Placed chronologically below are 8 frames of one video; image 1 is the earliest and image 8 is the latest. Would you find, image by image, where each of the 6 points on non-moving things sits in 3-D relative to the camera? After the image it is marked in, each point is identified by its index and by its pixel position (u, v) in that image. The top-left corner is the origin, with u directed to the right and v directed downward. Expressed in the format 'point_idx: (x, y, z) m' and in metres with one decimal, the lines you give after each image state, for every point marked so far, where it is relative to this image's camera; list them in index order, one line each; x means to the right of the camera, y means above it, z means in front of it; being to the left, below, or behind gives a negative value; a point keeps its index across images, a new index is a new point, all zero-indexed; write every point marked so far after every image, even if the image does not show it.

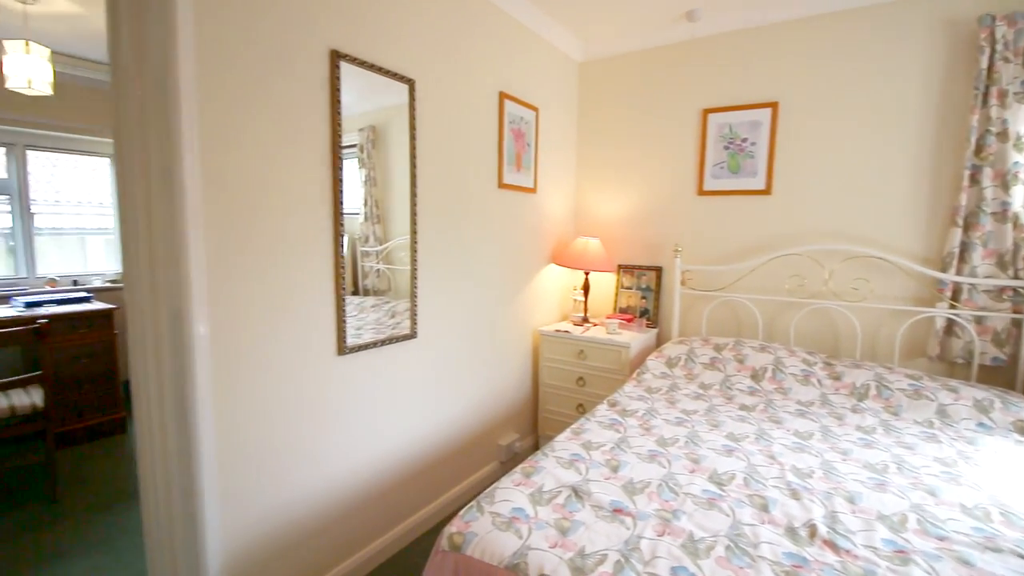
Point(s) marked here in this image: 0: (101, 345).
0: (-2.4, -0.3, +2.9) m
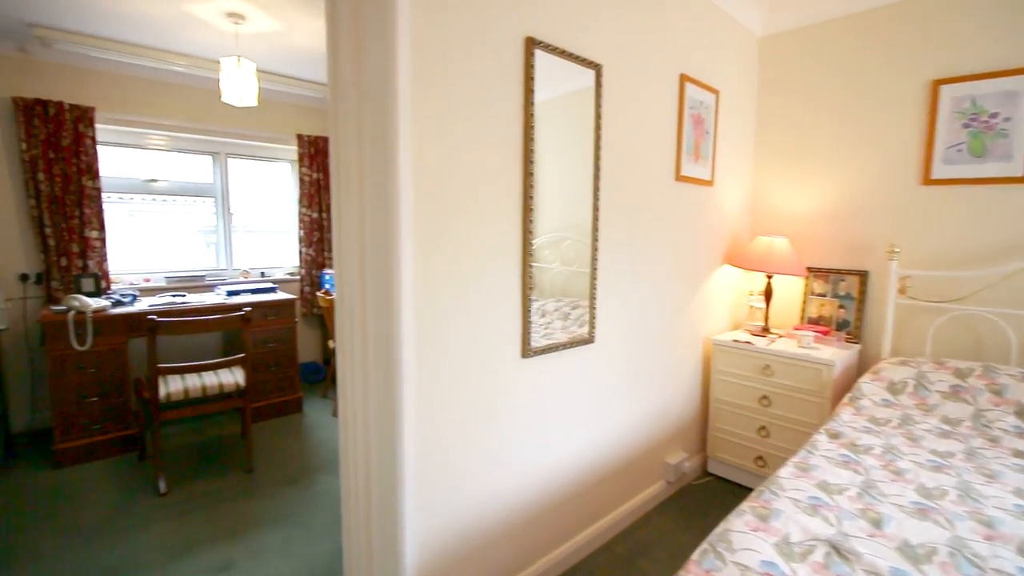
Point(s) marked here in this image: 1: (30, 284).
0: (-1.4, -0.3, +3.1) m
1: (-2.8, 0.0, +2.9) m
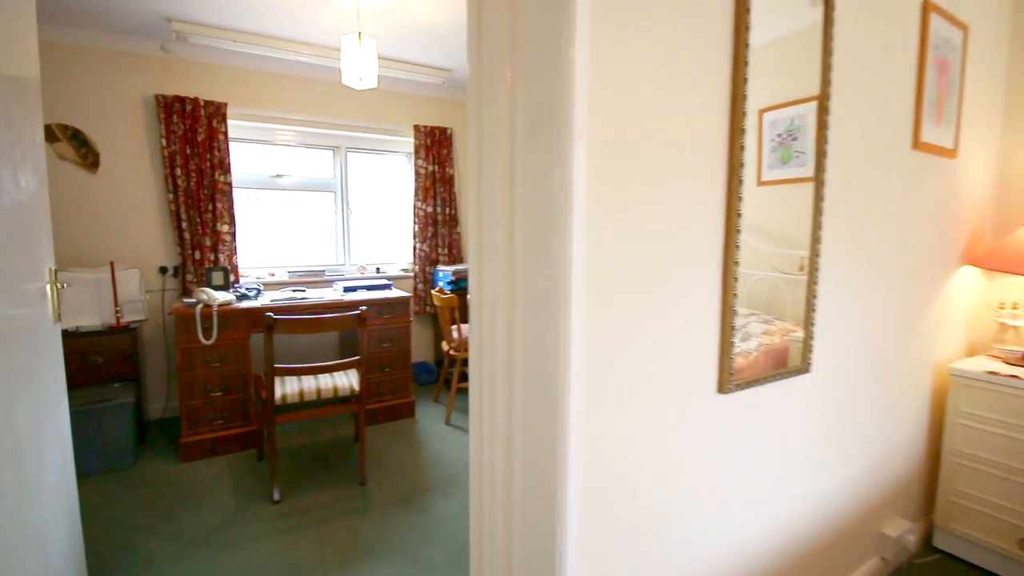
0: (-0.7, -0.3, +2.9) m
1: (-2.1, +0.1, +3.0) m
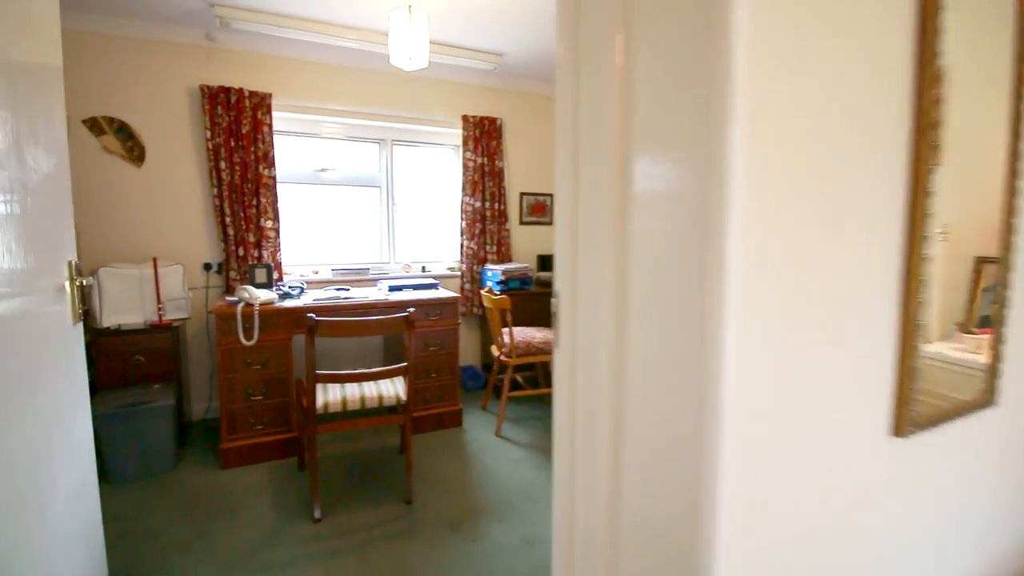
0: (-0.4, -0.3, +2.7) m
1: (-1.7, +0.1, +2.9) m
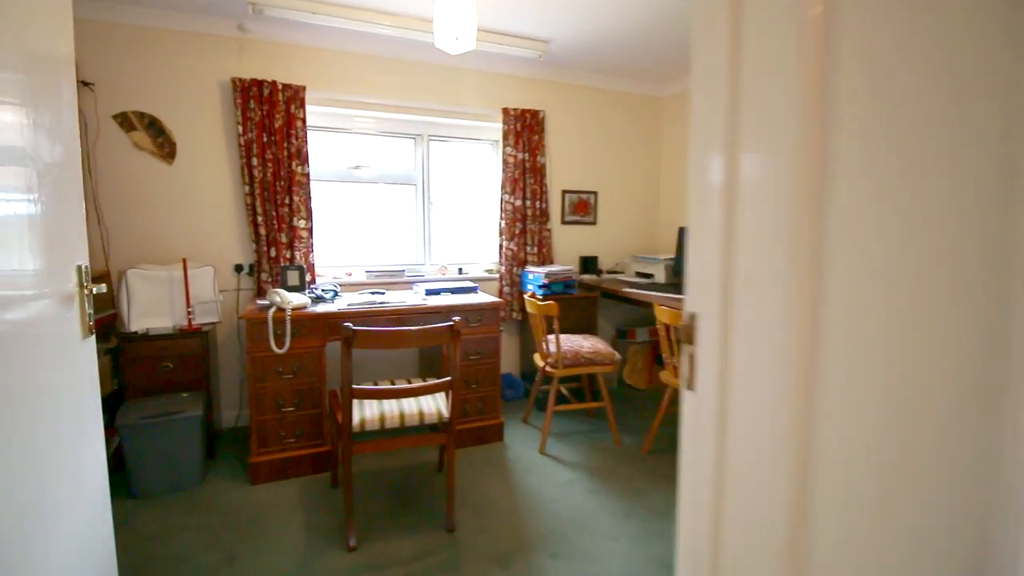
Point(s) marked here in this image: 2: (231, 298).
0: (-0.1, -0.3, +2.5) m
1: (-1.5, +0.1, +2.7) m
2: (-1.6, -0.1, +2.7) m
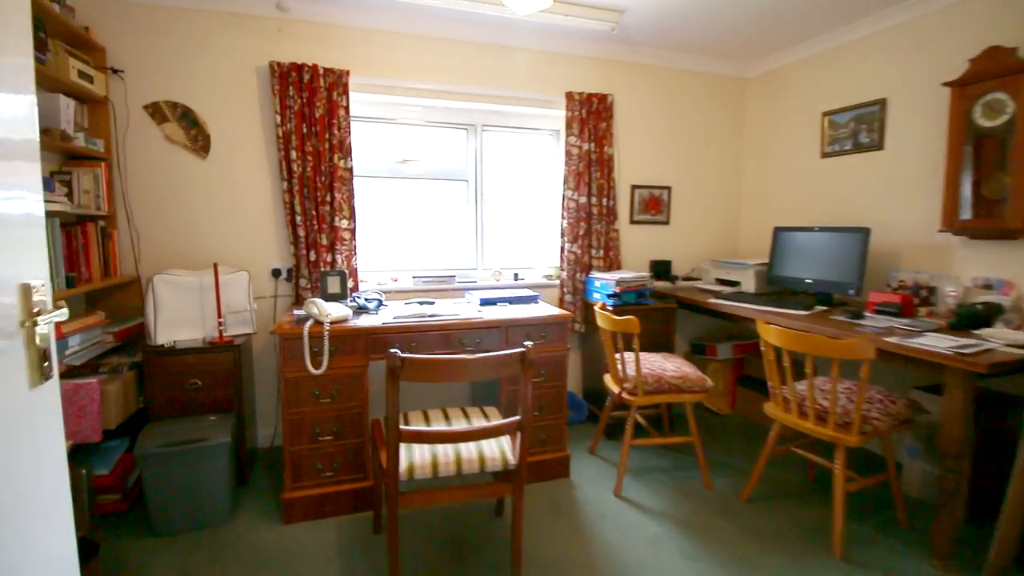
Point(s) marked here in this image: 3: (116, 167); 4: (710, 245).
0: (+0.2, -0.3, +2.2) m
1: (-1.2, 0.0, +2.5) m
2: (-1.2, -0.1, +2.5) m
3: (-1.8, +0.5, +2.2) m
4: (+1.3, +0.3, +3.3) m
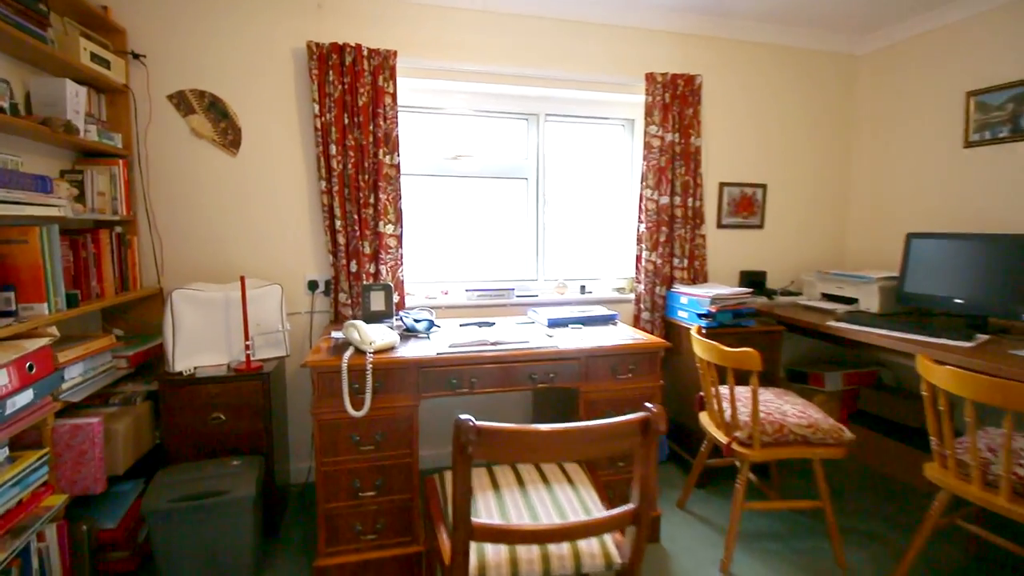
0: (+0.5, -0.4, +1.8) m
1: (-0.8, 0.0, +2.2) m
2: (-0.9, -0.2, +2.1) m
3: (-1.5, +0.5, +2.0) m
4: (+1.7, +0.2, +2.8) m
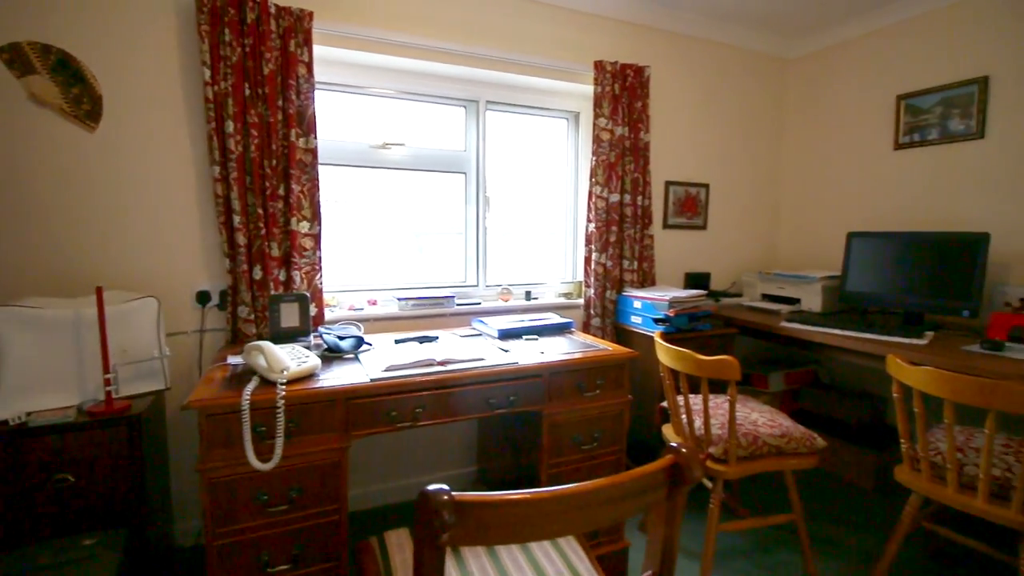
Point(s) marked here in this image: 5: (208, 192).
0: (+0.3, -0.4, +1.5) m
1: (-1.1, -0.1, +1.7) m
2: (-1.1, -0.2, +1.7) m
3: (-1.7, +0.4, +1.4) m
4: (+1.3, +0.2, +2.8) m
5: (-1.1, +0.3, +1.7) m
